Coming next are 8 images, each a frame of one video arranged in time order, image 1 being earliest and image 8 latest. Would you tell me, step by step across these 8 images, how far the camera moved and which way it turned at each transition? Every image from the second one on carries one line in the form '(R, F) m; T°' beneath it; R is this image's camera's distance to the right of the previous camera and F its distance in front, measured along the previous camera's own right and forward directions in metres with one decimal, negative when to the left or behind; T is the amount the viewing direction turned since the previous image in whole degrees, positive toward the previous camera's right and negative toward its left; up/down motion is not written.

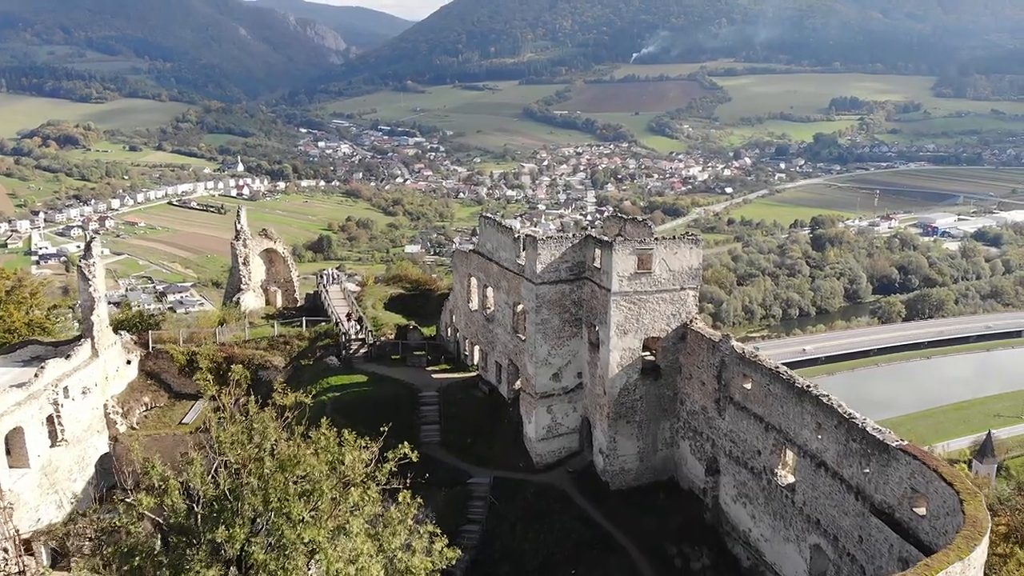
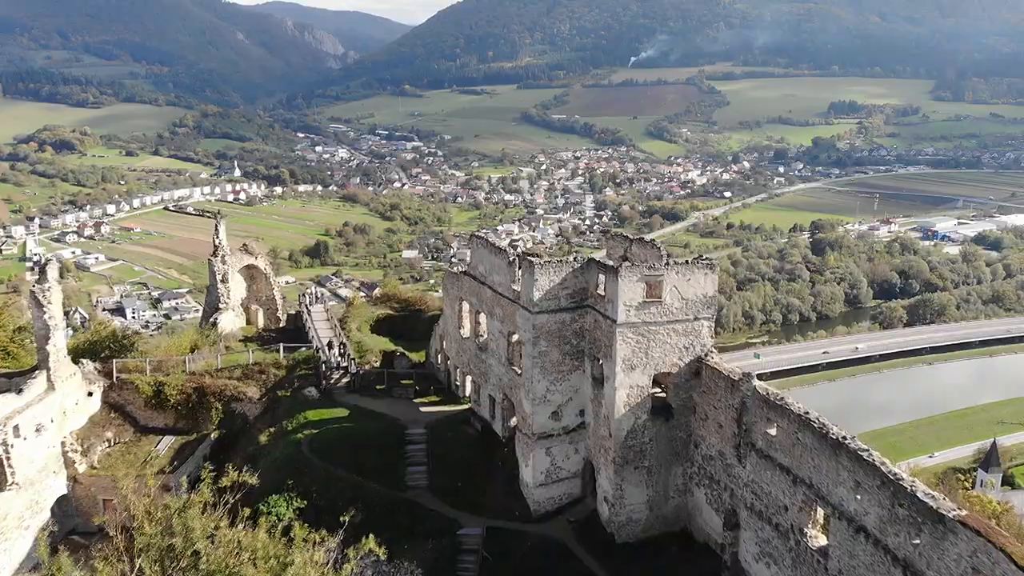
(0.0, +0.8) m; 0°
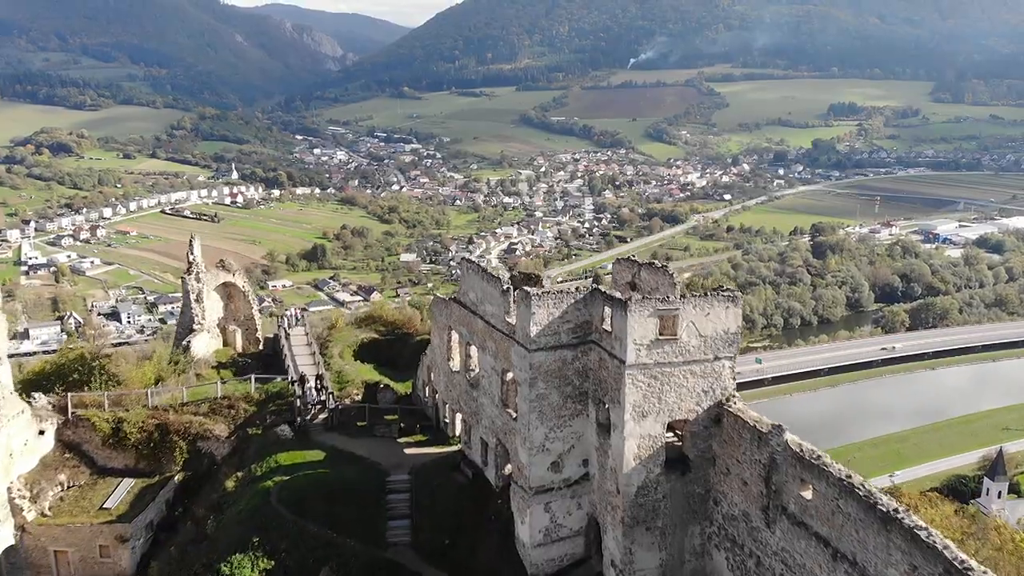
(0.0, +0.9) m; 0°
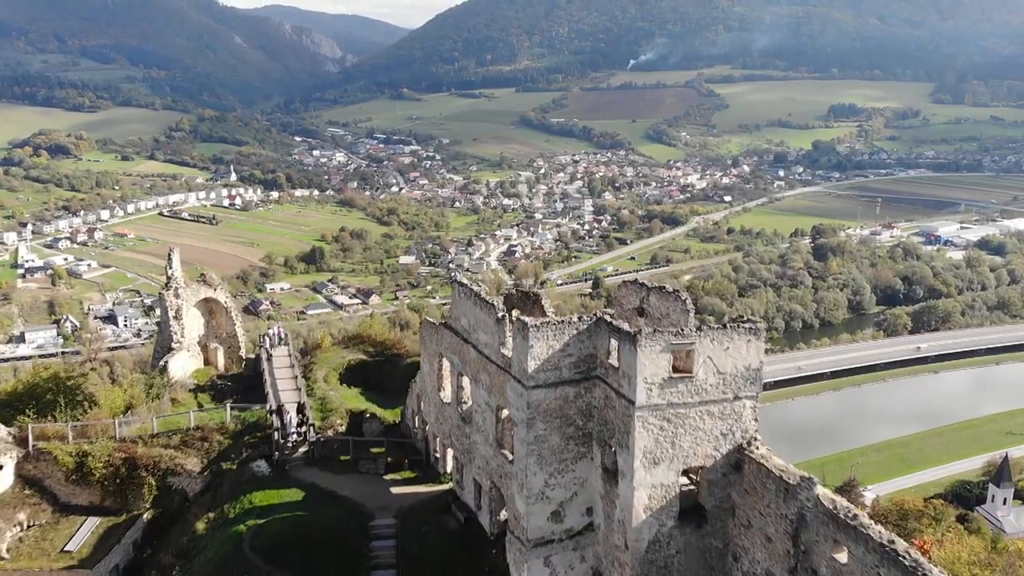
(0.0, +0.6) m; 0°
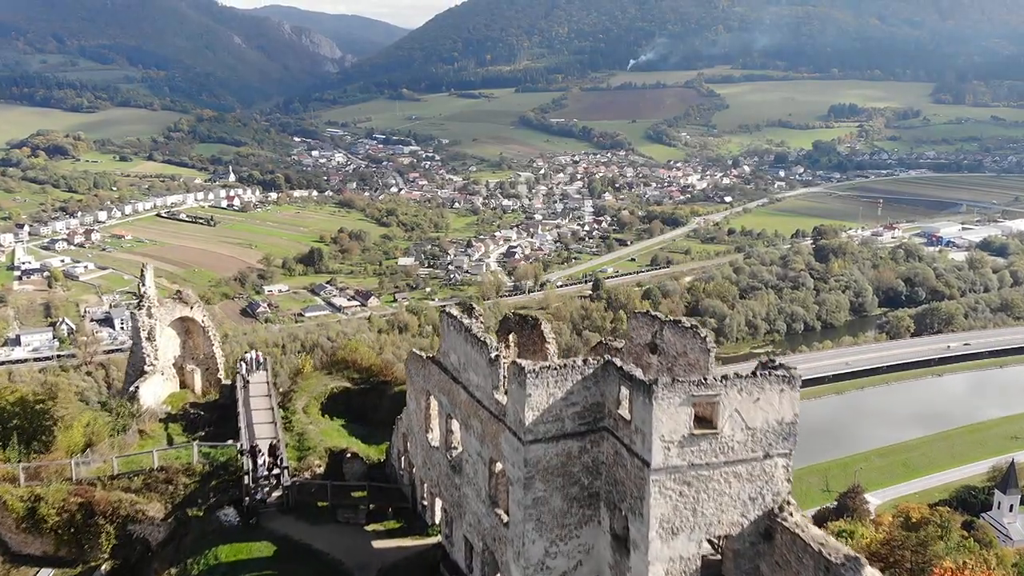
(0.0, +0.7) m; 0°
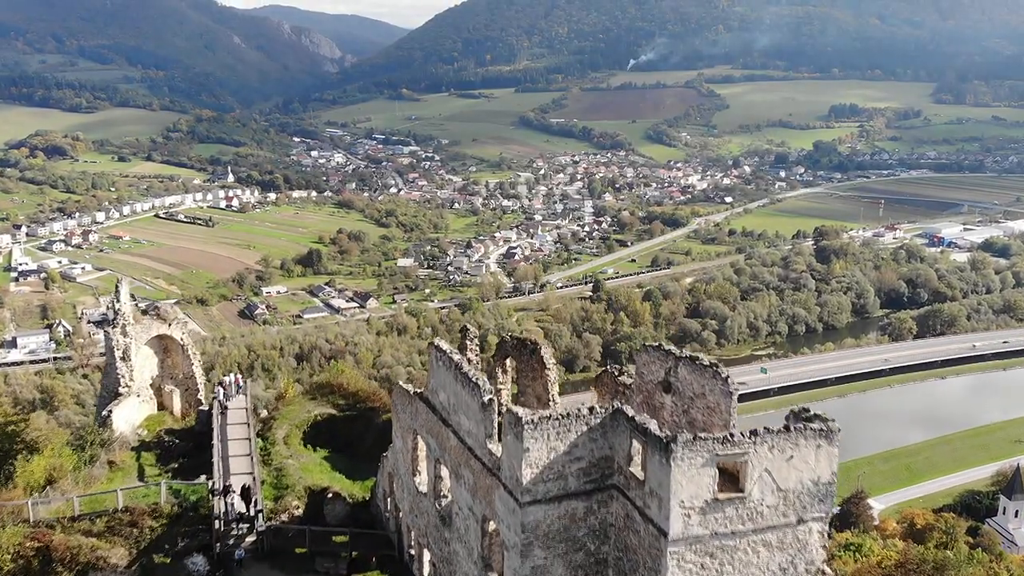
(0.0, +0.6) m; 0°
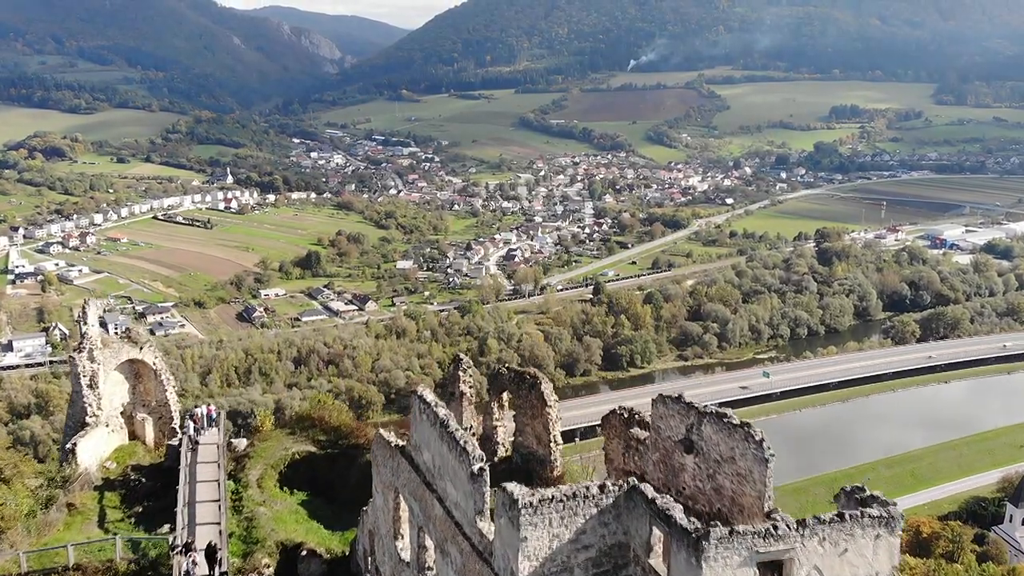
(0.0, +0.7) m; 0°
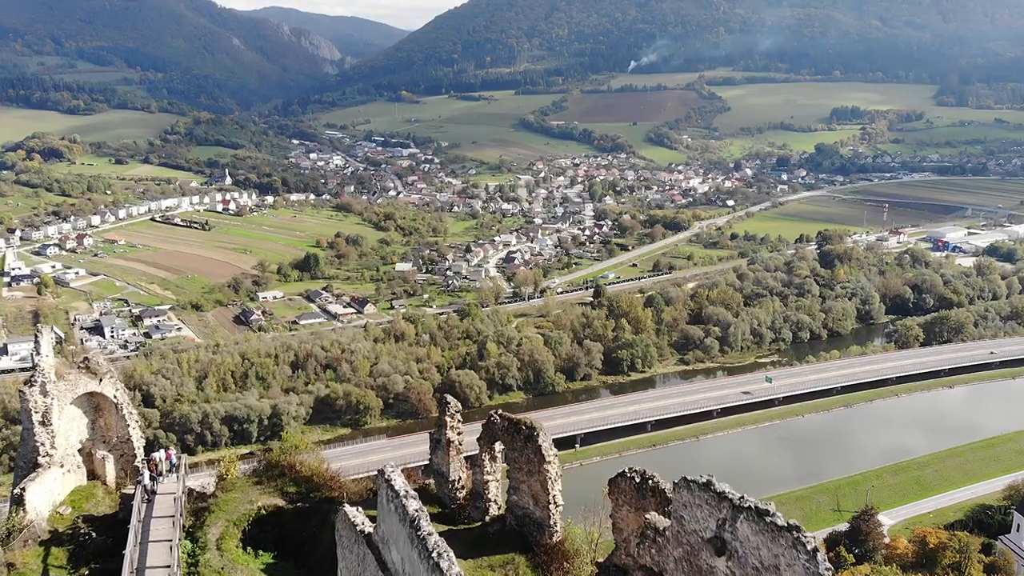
(0.0, +0.8) m; 0°
